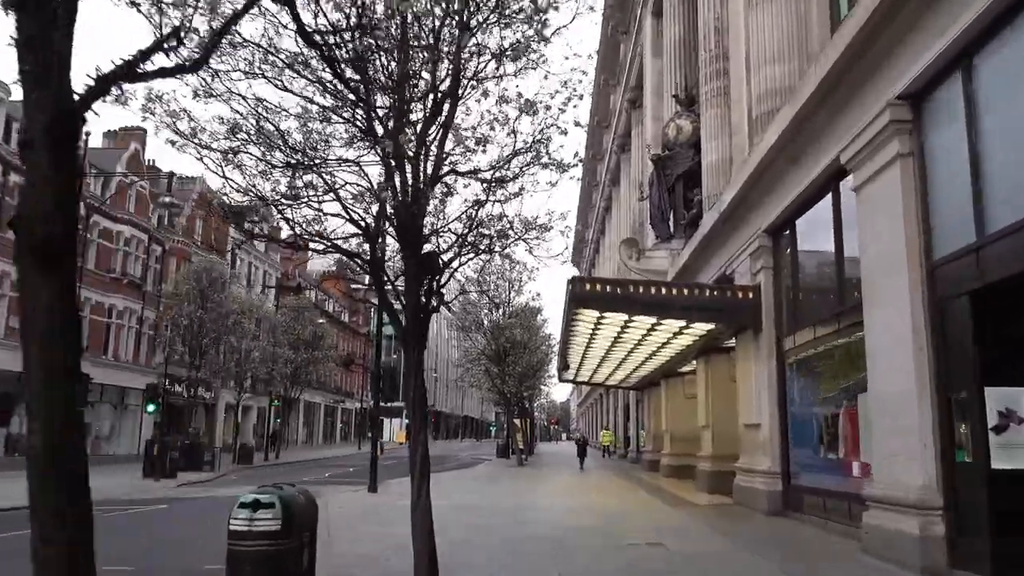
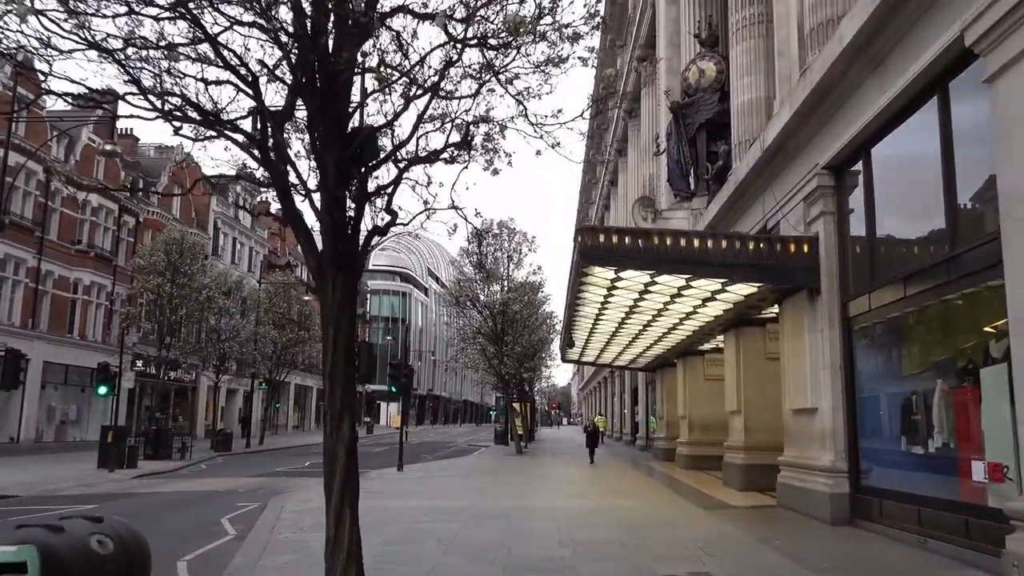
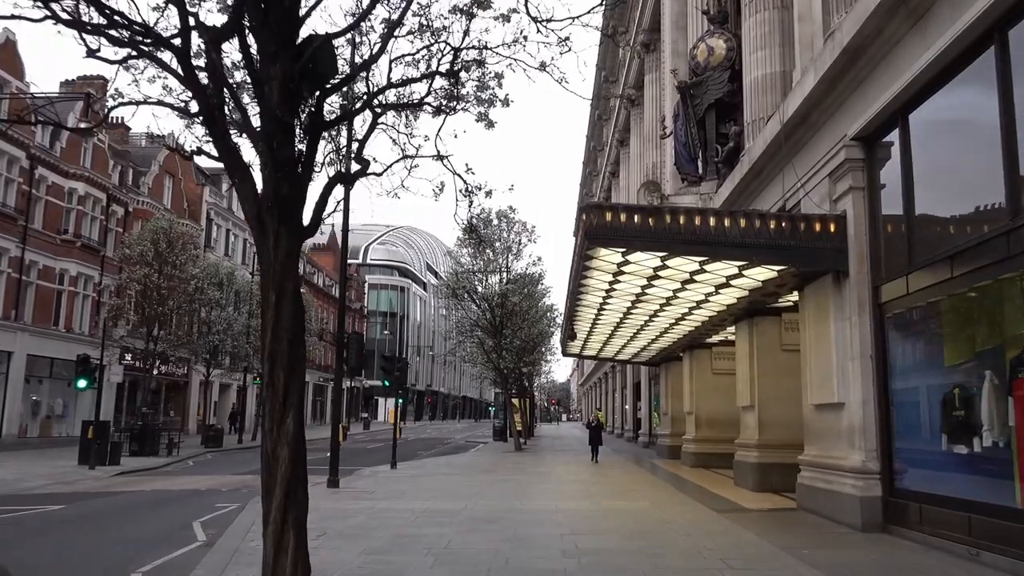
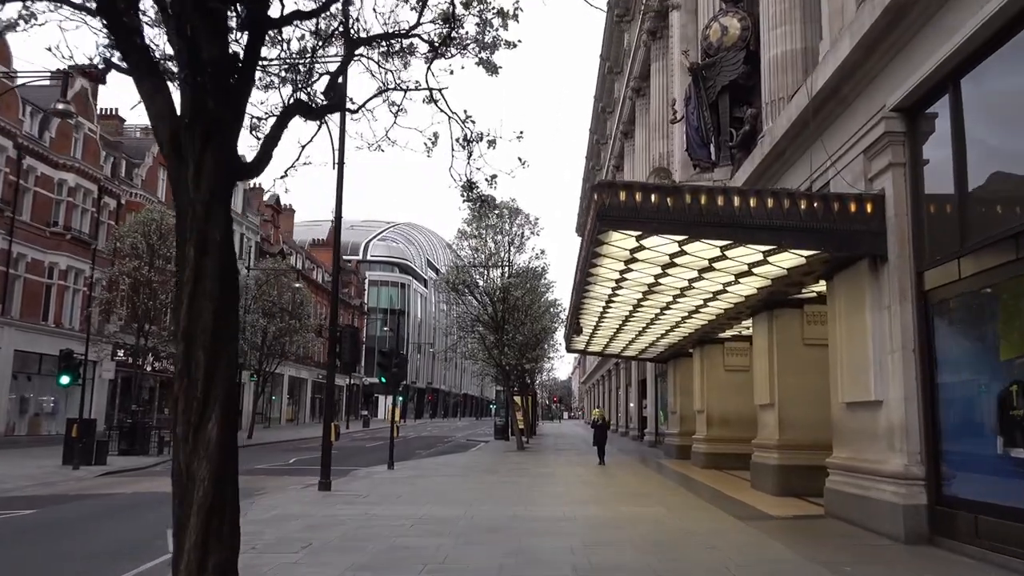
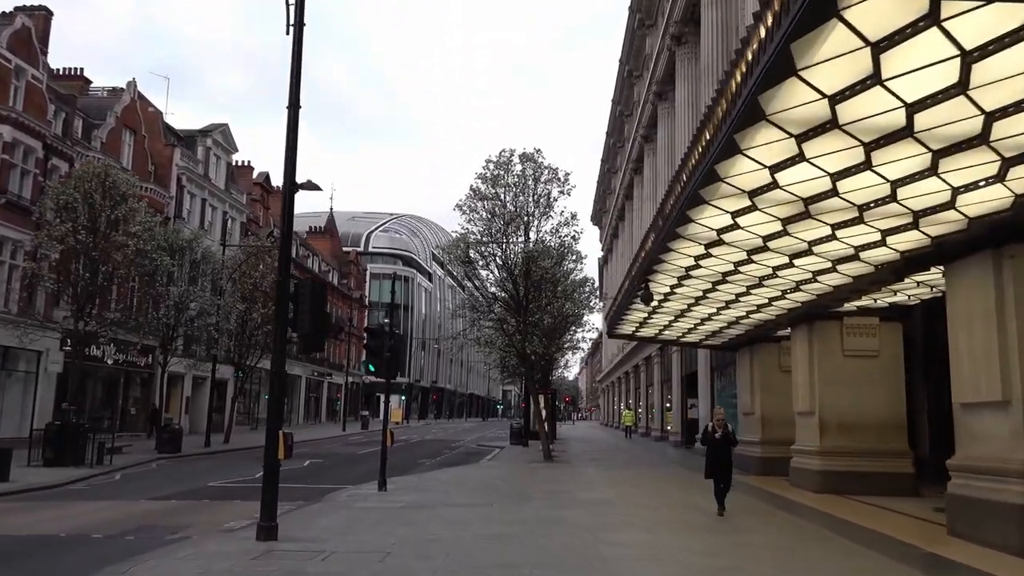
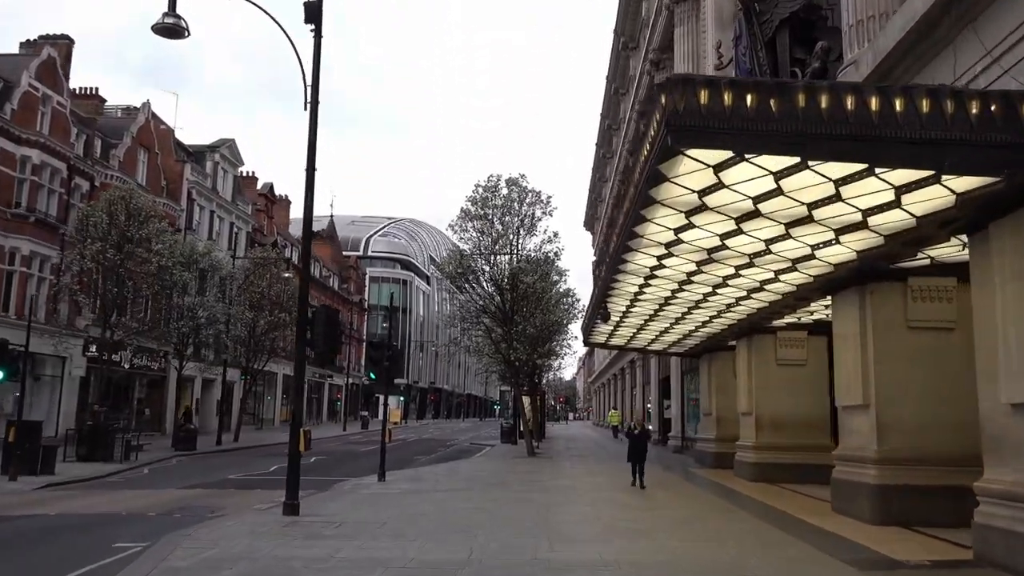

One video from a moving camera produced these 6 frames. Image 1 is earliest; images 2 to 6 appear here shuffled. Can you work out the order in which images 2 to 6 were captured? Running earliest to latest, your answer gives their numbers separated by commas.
2, 3, 4, 6, 5
